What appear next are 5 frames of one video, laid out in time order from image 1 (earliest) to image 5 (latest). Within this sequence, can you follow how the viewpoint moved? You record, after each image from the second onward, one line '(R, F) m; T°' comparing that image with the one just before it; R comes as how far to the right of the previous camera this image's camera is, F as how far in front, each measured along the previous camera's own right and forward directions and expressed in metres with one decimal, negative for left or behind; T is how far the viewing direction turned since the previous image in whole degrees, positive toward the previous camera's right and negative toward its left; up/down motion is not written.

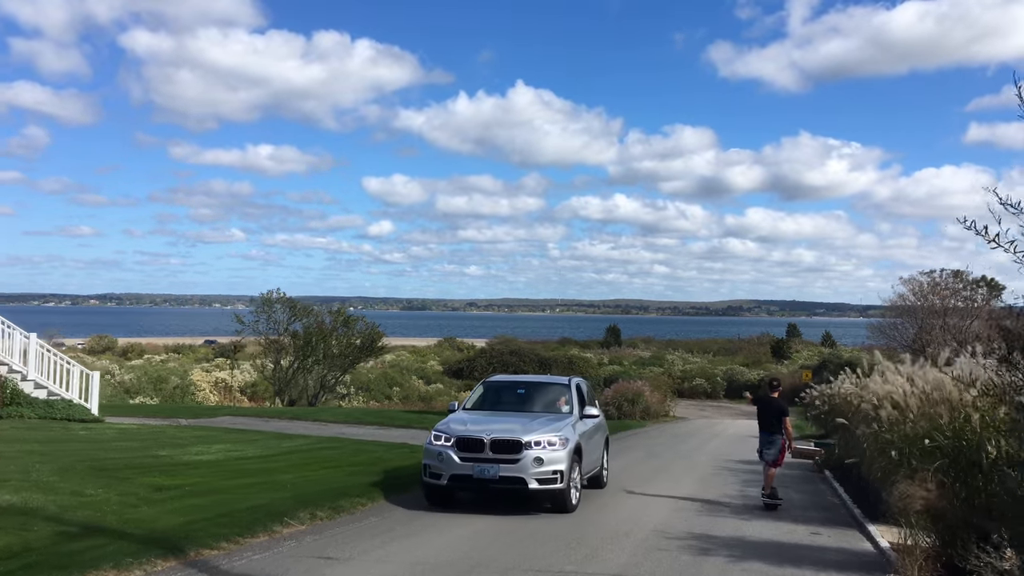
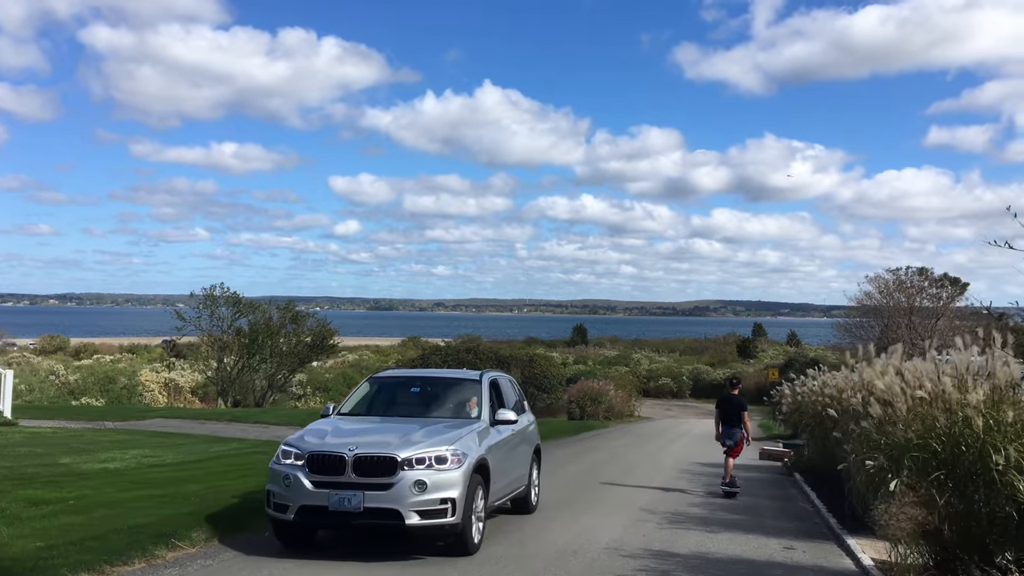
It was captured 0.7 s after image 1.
(+0.3, +1.2) m; +2°
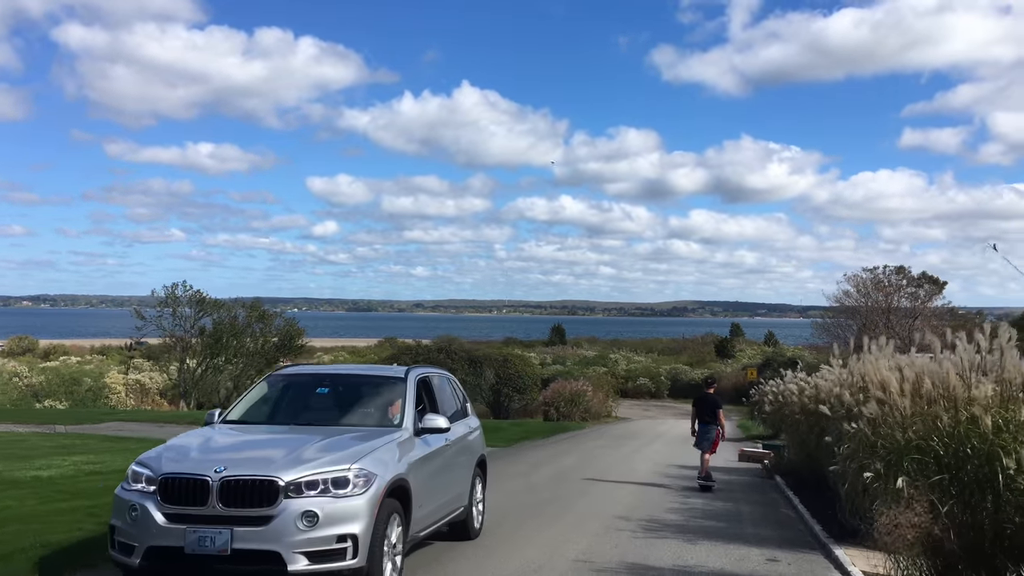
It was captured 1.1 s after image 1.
(+0.2, +0.7) m; +1°
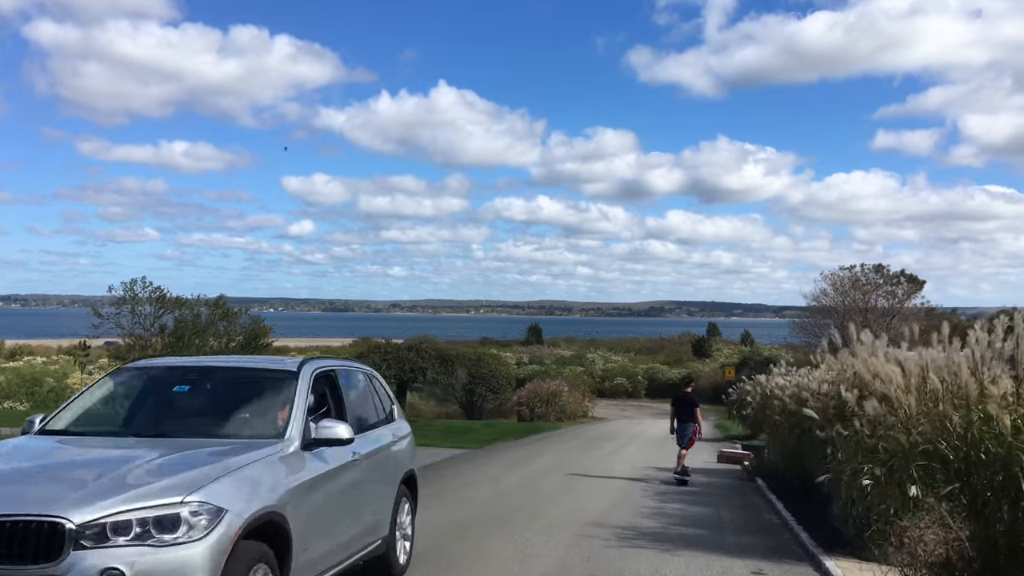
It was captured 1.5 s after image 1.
(+0.1, +0.7) m; +2°
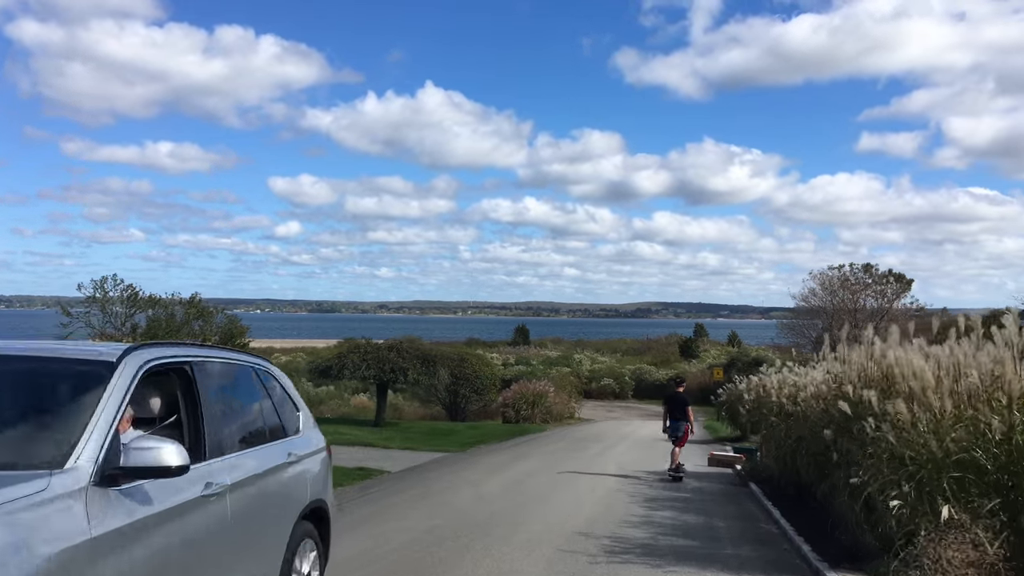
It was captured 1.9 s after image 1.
(+0.1, +0.7) m; +1°
